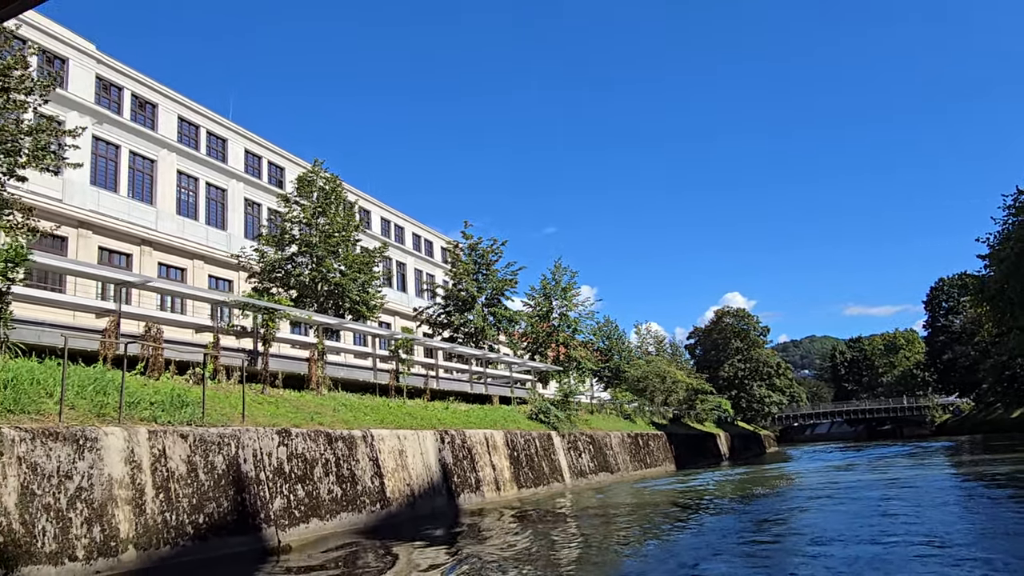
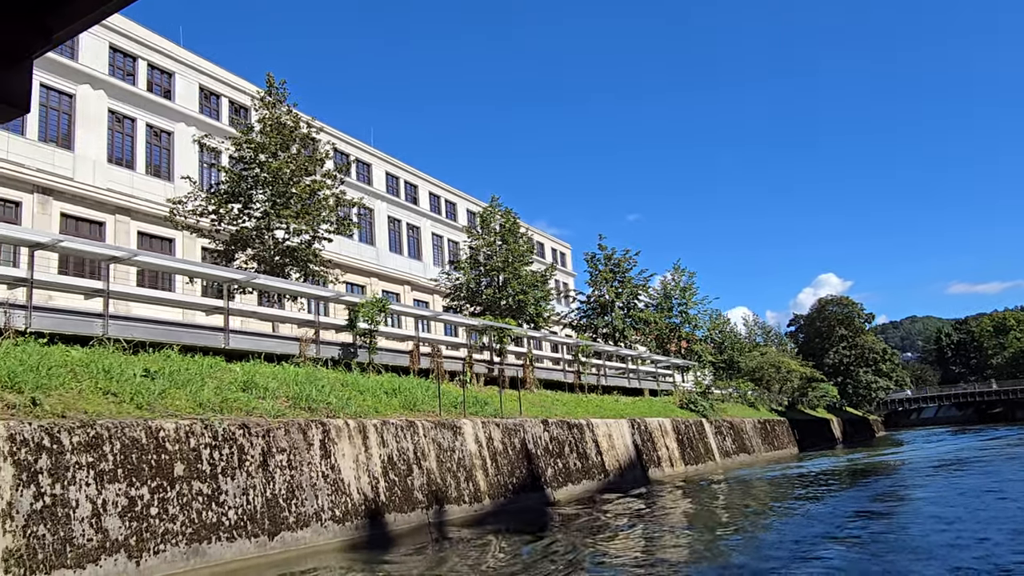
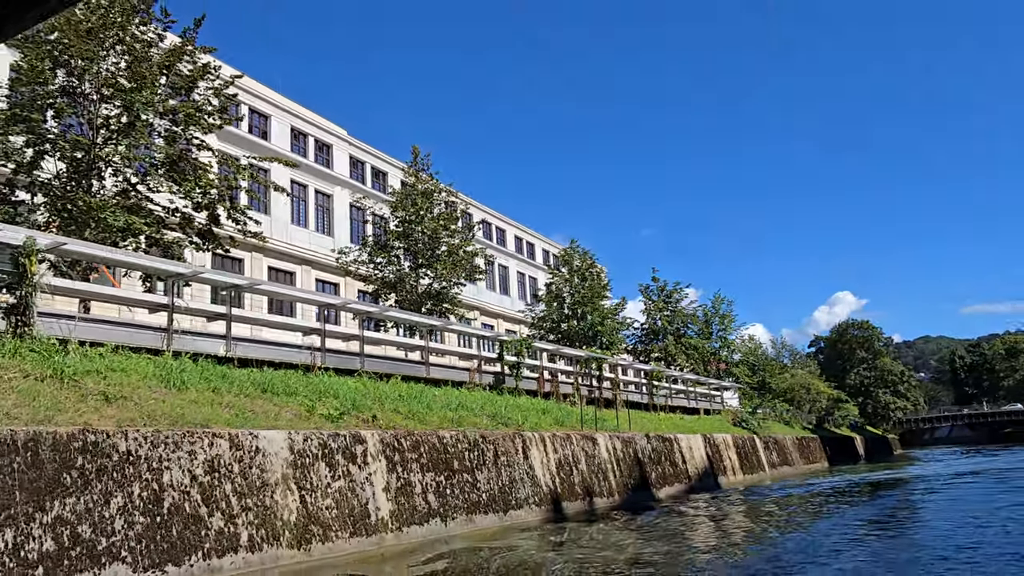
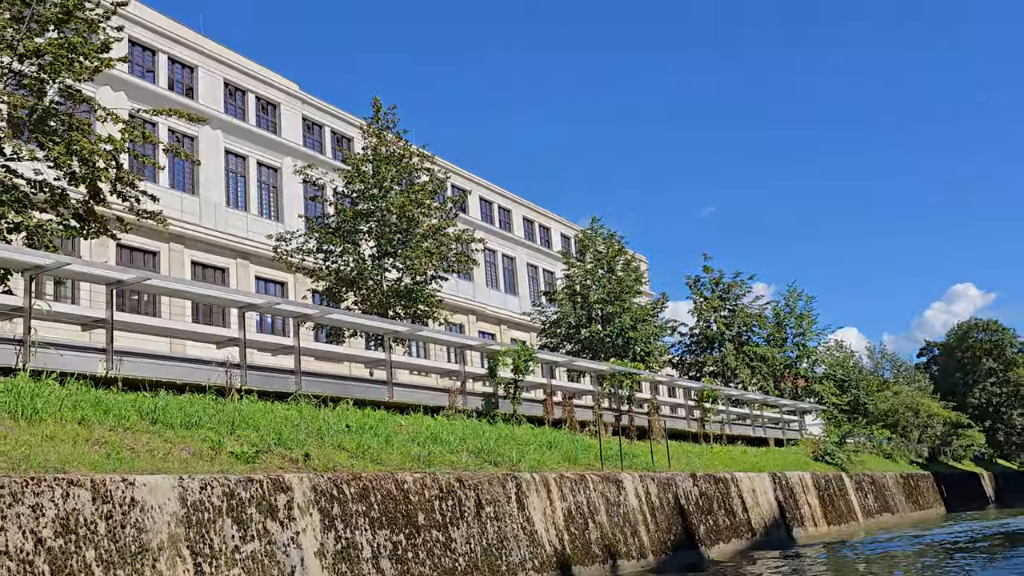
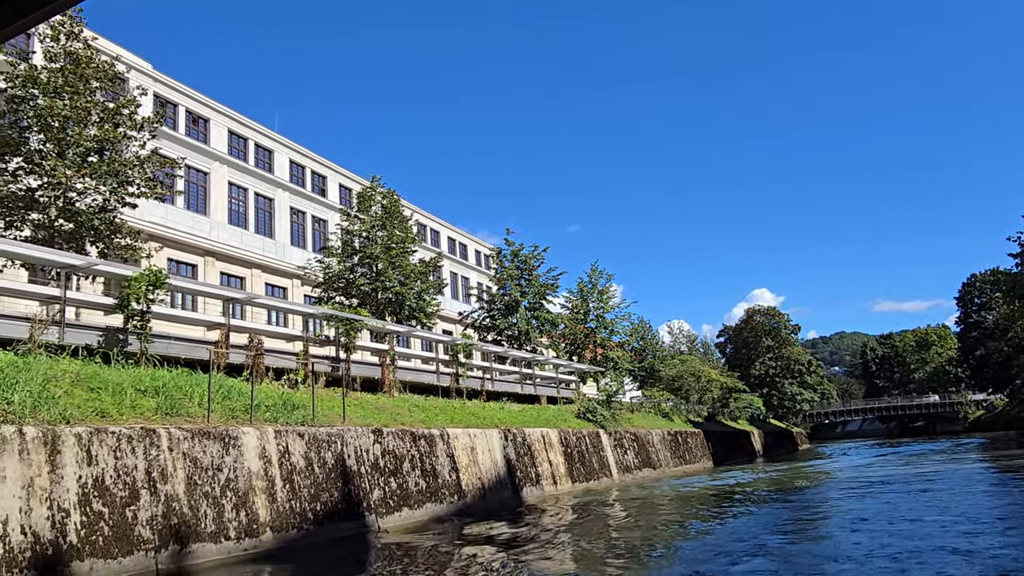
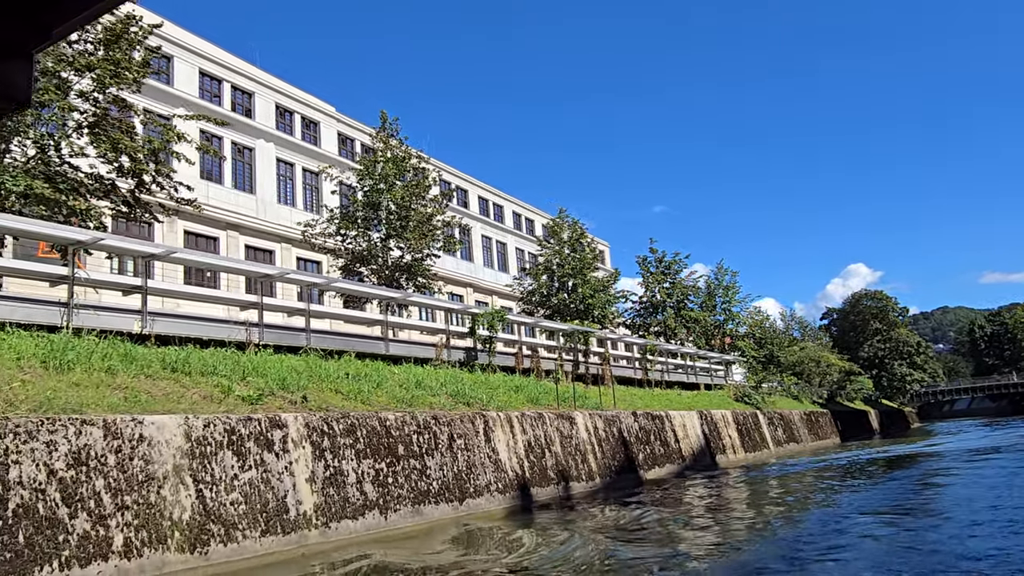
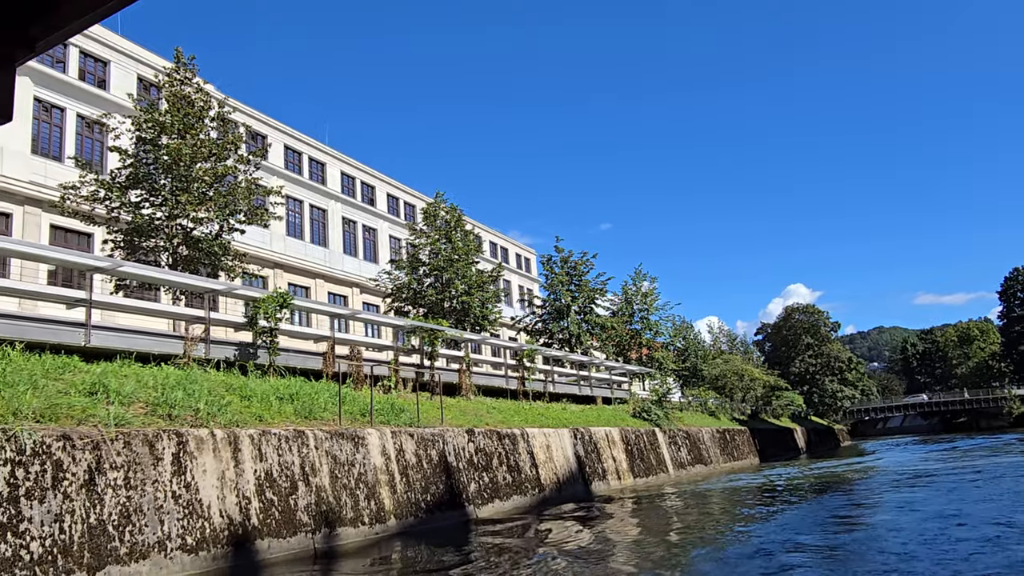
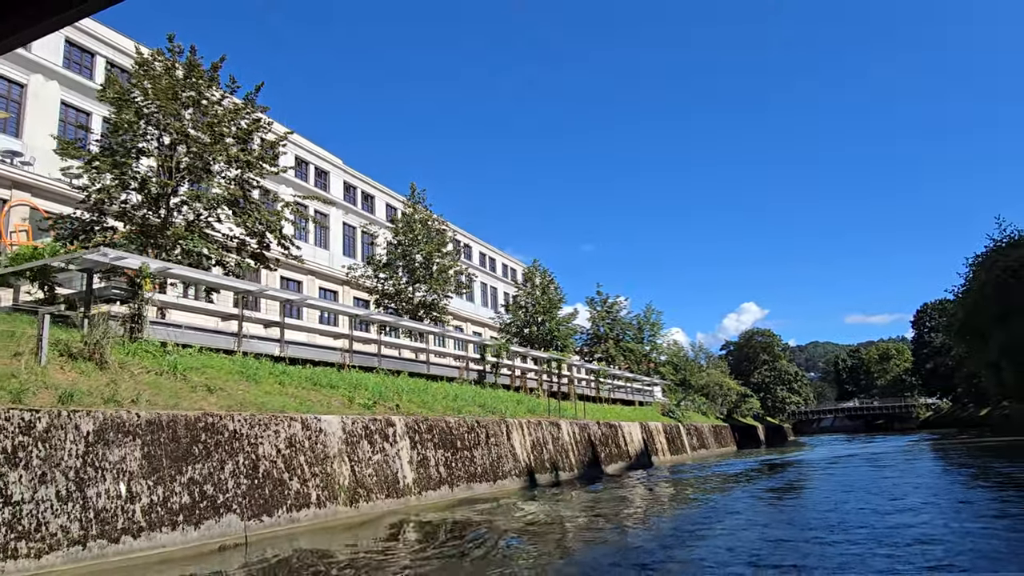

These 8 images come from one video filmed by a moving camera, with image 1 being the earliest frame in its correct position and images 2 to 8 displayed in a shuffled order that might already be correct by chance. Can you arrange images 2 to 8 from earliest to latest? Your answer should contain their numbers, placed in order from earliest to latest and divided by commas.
5, 7, 2, 6, 4, 3, 8
